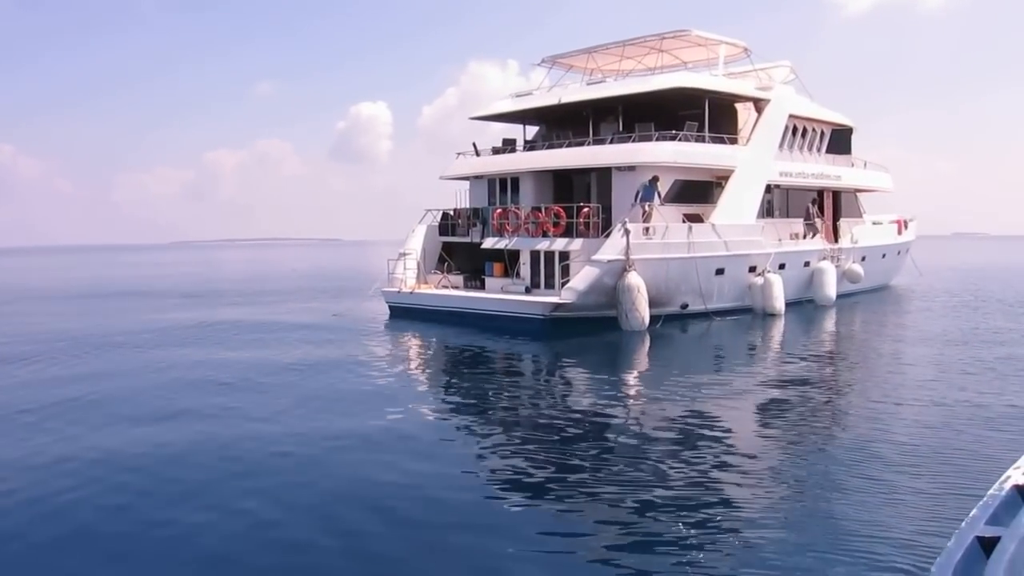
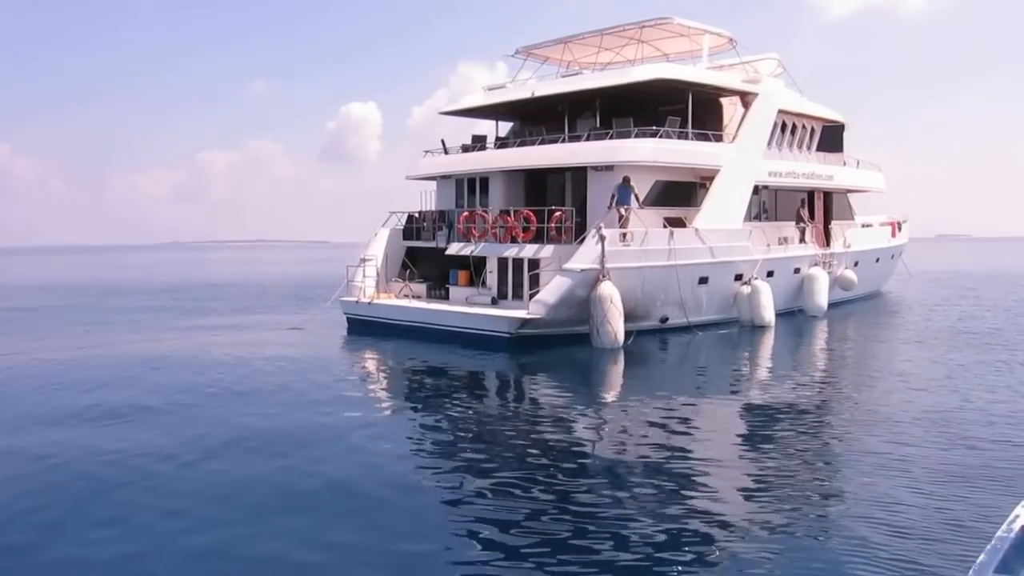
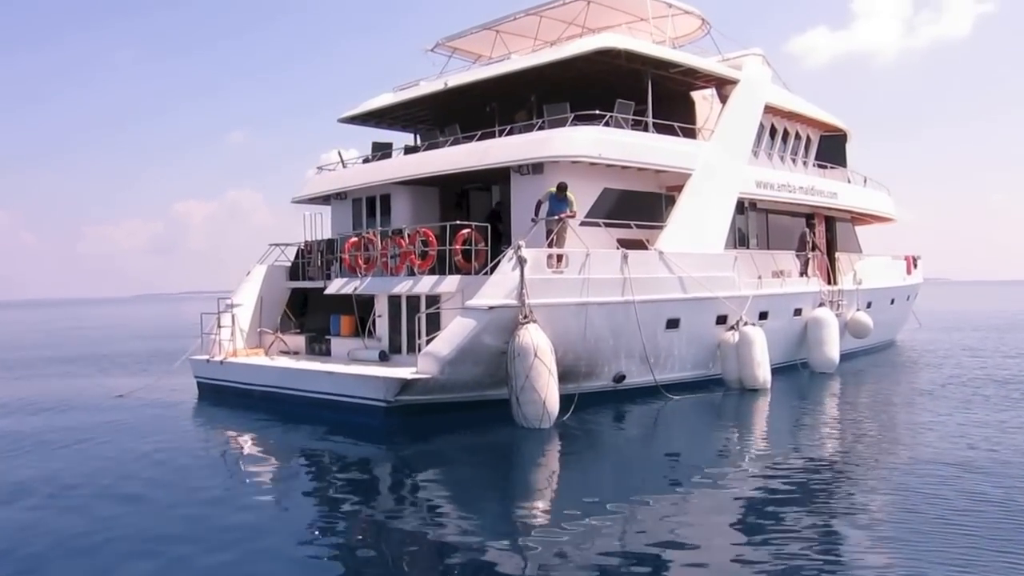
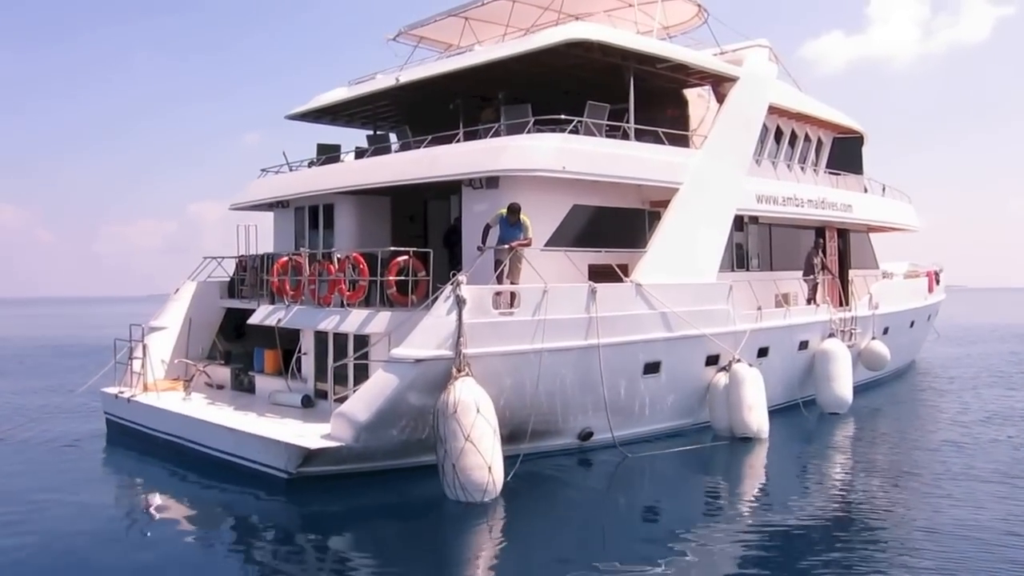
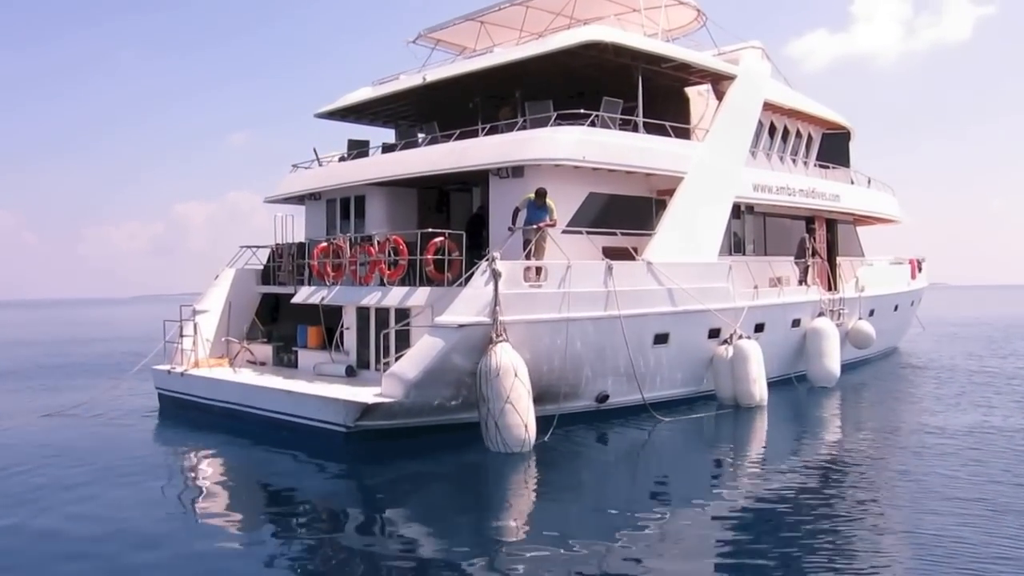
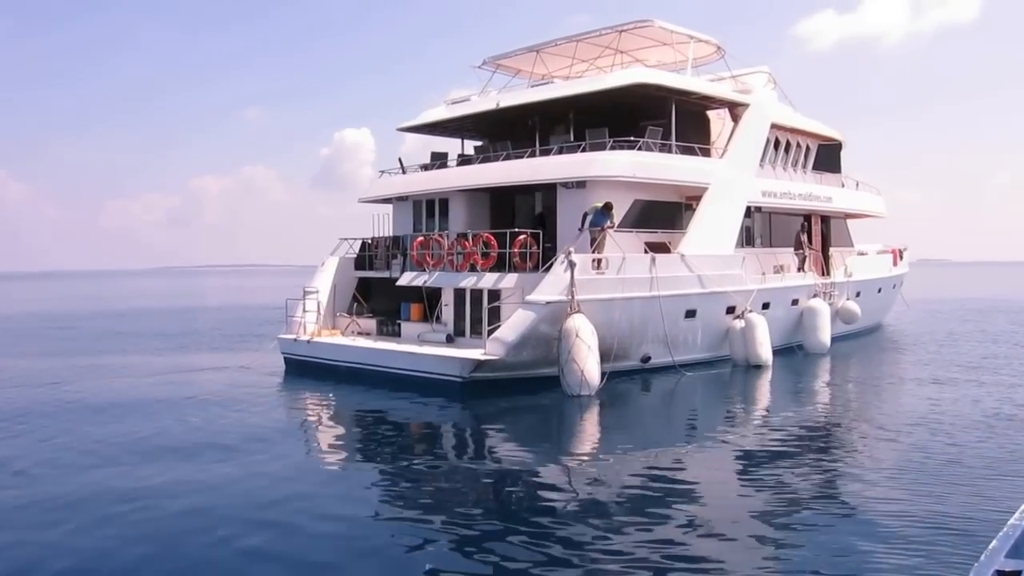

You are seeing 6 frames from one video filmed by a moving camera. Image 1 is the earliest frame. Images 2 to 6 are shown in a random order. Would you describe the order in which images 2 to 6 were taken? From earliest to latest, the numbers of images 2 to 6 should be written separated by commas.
2, 6, 3, 5, 4
